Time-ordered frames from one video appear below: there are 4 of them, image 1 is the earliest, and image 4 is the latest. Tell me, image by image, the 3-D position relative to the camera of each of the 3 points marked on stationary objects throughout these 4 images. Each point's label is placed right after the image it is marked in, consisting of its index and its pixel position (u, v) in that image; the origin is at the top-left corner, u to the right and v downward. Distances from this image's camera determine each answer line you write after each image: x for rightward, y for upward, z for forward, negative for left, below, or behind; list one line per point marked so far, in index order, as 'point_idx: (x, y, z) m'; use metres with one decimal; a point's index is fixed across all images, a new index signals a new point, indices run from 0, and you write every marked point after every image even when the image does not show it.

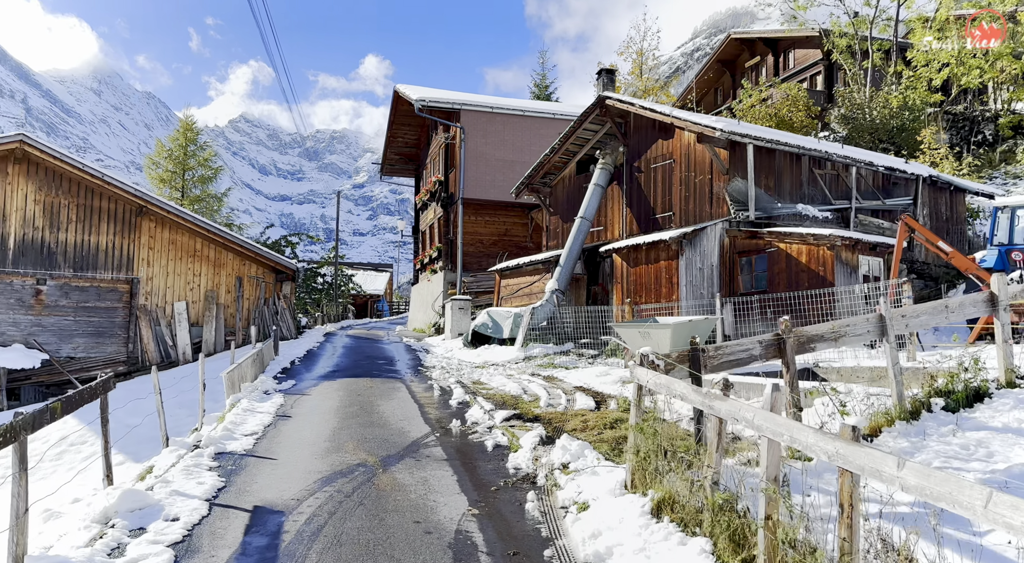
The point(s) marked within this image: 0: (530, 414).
0: (+0.3, -2.1, +9.6) m
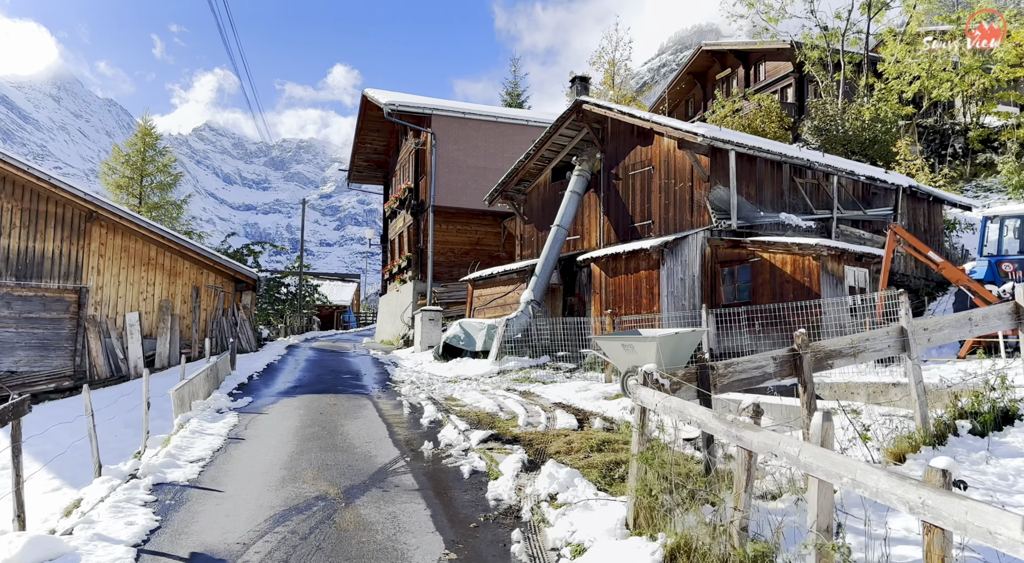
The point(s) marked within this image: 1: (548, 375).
0: (0.0, -2.2, +8.9) m
1: (+0.8, -2.2, +14.4) m
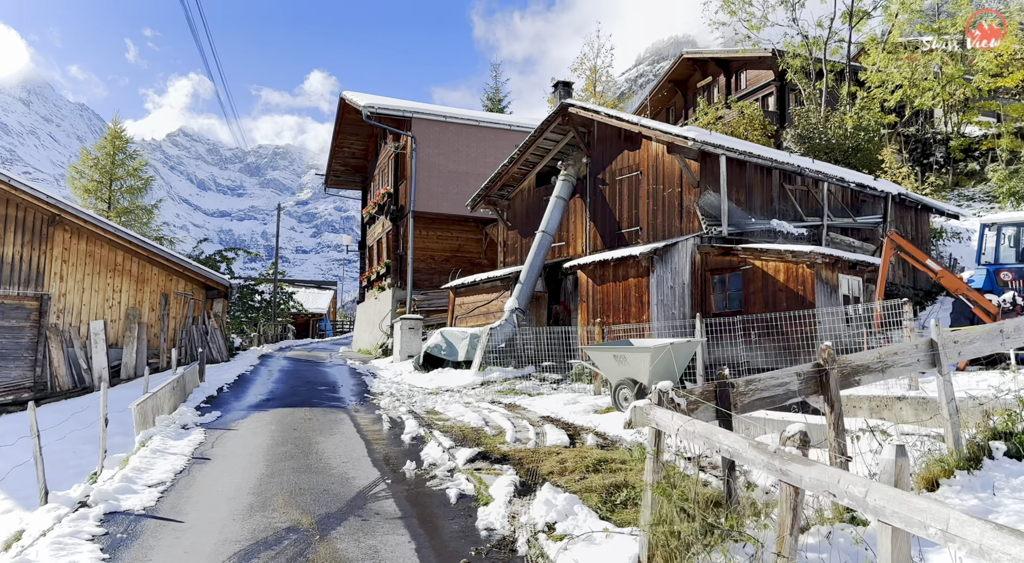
0: (-0.2, -2.3, +8.3) m
1: (+0.5, -2.4, +13.9) m
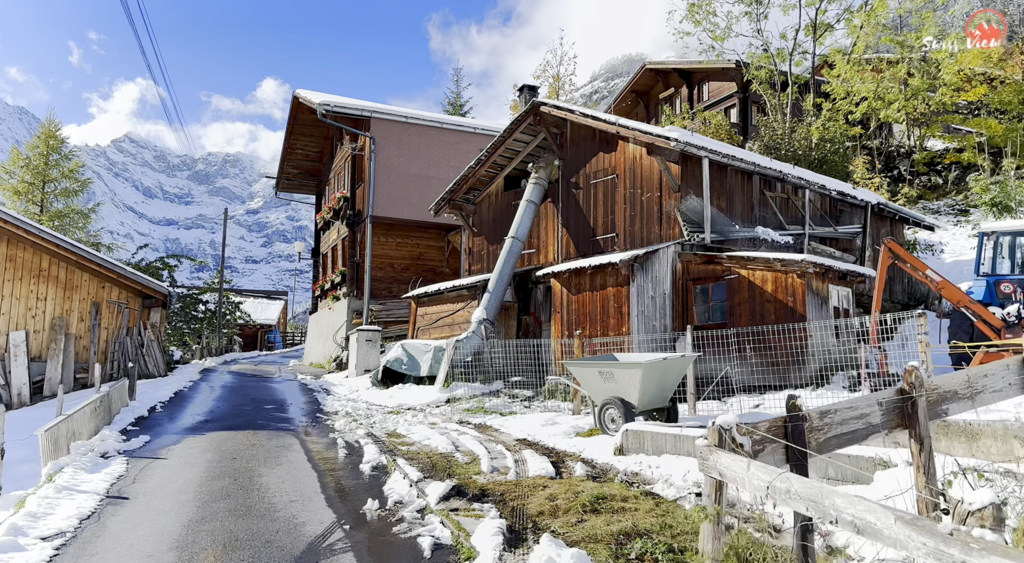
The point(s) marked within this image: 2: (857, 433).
0: (-0.4, -2.4, +7.2) m
1: (-0.2, -2.5, +12.8) m
2: (+2.0, -0.9, +3.6) m
